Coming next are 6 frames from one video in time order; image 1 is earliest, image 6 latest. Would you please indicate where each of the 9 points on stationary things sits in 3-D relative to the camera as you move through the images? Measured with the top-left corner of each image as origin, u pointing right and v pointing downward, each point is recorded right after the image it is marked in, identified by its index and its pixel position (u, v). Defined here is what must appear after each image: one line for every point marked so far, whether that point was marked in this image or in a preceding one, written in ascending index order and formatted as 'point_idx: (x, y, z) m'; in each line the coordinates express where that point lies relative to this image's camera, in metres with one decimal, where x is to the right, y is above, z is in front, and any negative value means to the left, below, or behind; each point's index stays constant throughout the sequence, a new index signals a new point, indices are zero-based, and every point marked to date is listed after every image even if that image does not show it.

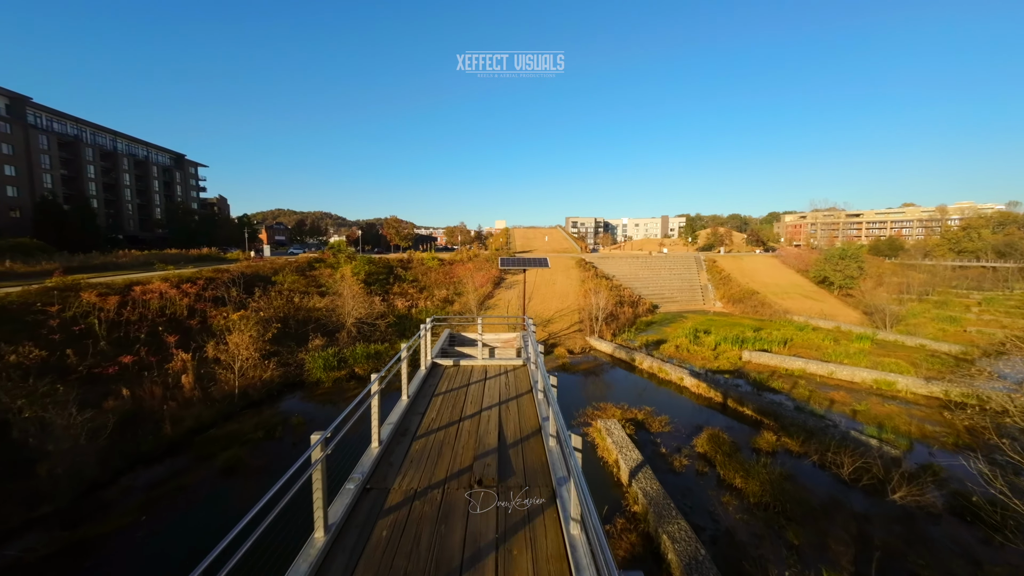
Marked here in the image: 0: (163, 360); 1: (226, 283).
0: (-9.4, -2.0, +10.8) m
1: (-12.1, +0.2, +16.7) m
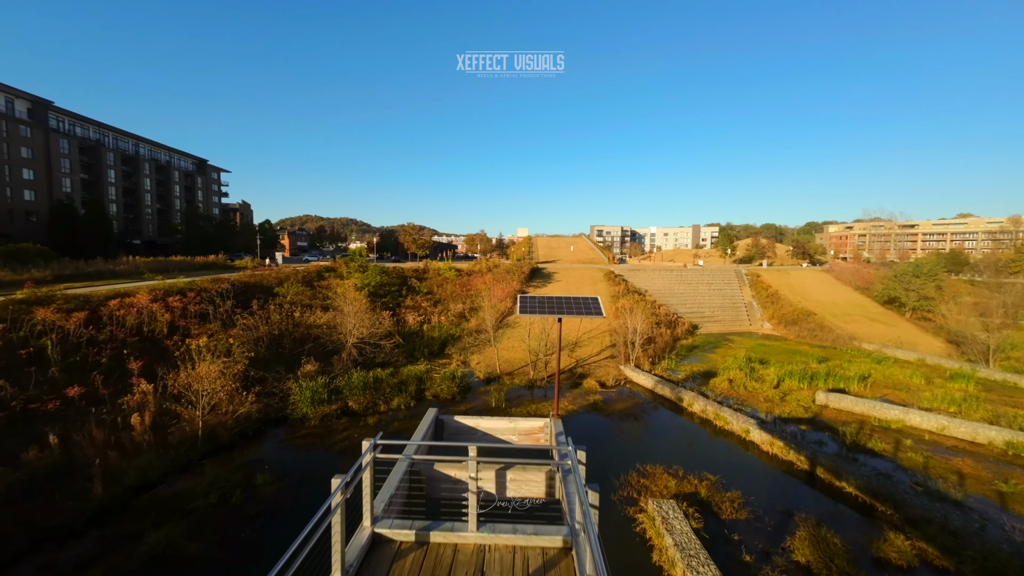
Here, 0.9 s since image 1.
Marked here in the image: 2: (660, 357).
0: (-8.9, -2.4, +9.1) m
1: (-11.2, -0.3, +15.2) m
2: (+5.9, -2.7, +16.0) m
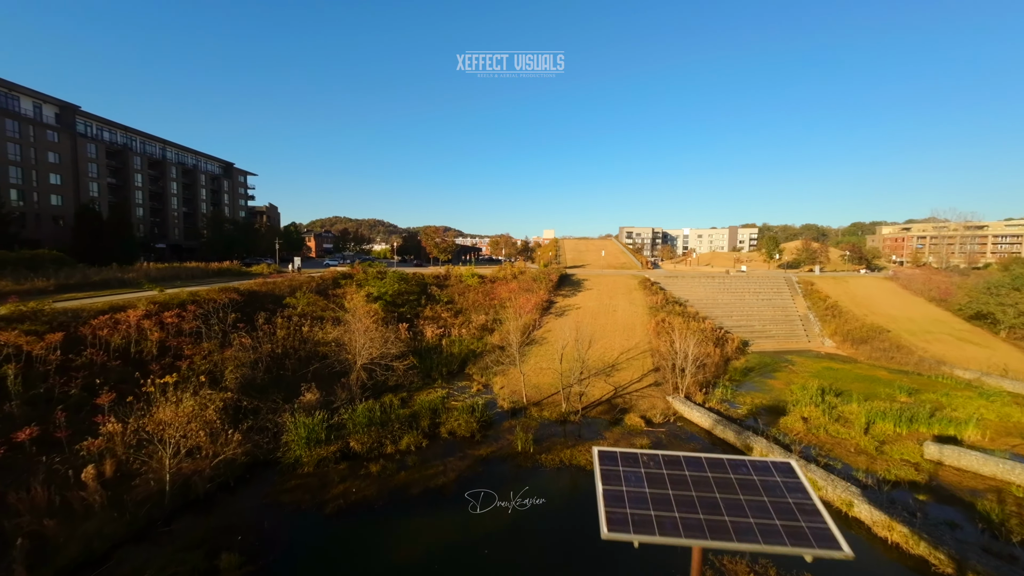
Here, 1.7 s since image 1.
0: (-8.3, -2.9, +7.7) m
1: (-10.3, -0.8, +14.0) m
2: (+6.9, -3.3, +13.8) m
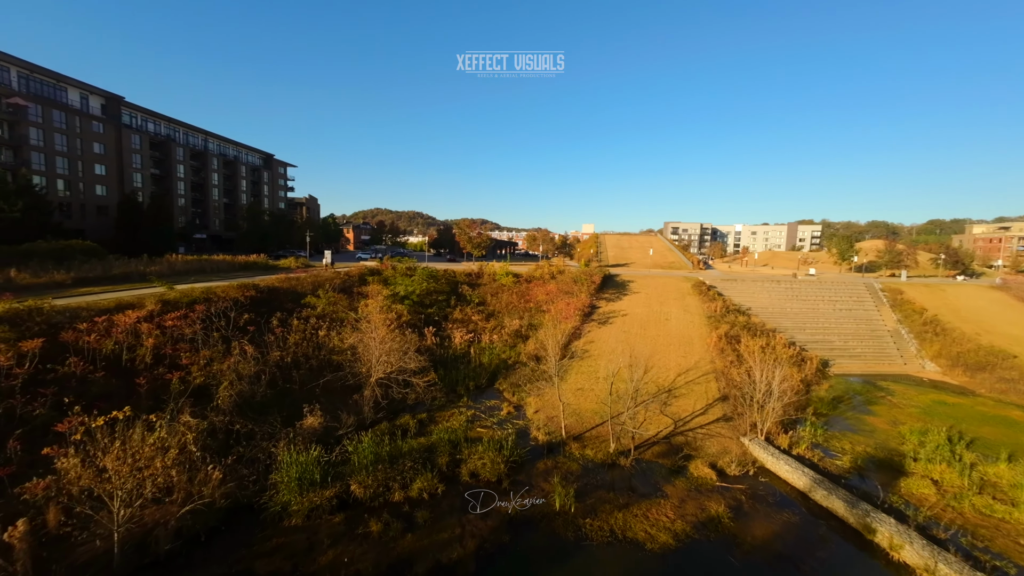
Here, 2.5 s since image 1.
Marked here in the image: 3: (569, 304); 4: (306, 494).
0: (-7.8, -3.0, +6.4) m
1: (-9.1, -0.7, +12.8) m
2: (+8.0, -3.7, +11.1) m
3: (+2.7, -0.8, +18.9) m
4: (-3.8, -3.8, +7.5) m
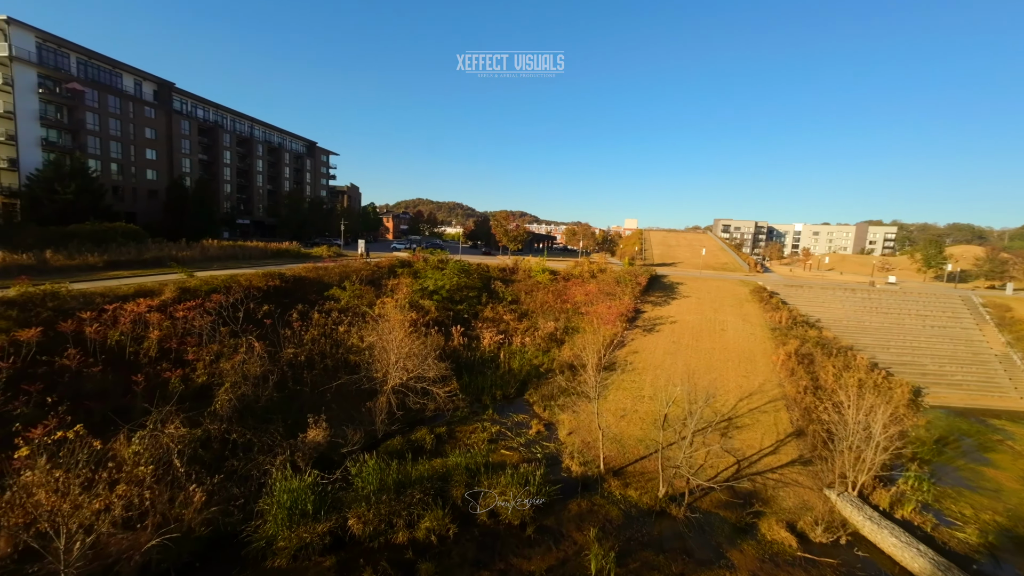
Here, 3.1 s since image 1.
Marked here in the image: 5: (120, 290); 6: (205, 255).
0: (-7.4, -2.8, +5.7) m
1: (-8.0, -0.4, +12.1) m
2: (+8.6, -4.1, +9.0) m
3: (+4.3, -0.8, +17.2) m
4: (-3.5, -3.8, +6.4) m
5: (-11.0, 0.0, +11.1) m
6: (-13.5, +1.5, +17.5) m
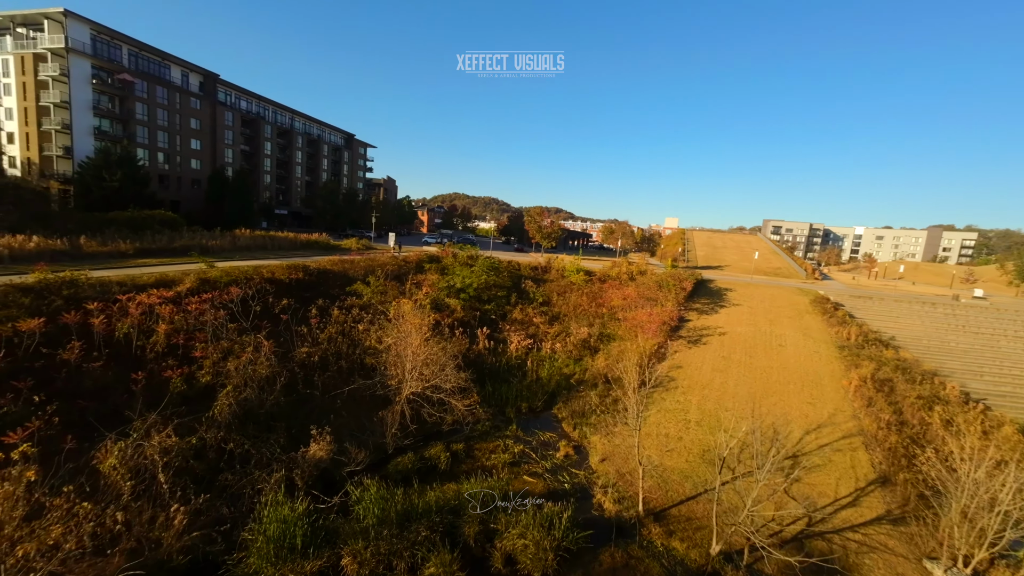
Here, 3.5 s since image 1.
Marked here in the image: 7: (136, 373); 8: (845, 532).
0: (-7.1, -2.7, +5.2) m
1: (-7.2, -0.2, +11.6) m
2: (+9.0, -4.5, +7.1) m
3: (+5.5, -1.0, +15.6) m
4: (-3.2, -3.8, +5.5) m
5: (-10.2, +0.3, +10.8) m
6: (-12.1, +1.9, +17.4) m
7: (-7.3, -1.7, +7.8) m
8: (+5.9, -4.3, +7.1) m
